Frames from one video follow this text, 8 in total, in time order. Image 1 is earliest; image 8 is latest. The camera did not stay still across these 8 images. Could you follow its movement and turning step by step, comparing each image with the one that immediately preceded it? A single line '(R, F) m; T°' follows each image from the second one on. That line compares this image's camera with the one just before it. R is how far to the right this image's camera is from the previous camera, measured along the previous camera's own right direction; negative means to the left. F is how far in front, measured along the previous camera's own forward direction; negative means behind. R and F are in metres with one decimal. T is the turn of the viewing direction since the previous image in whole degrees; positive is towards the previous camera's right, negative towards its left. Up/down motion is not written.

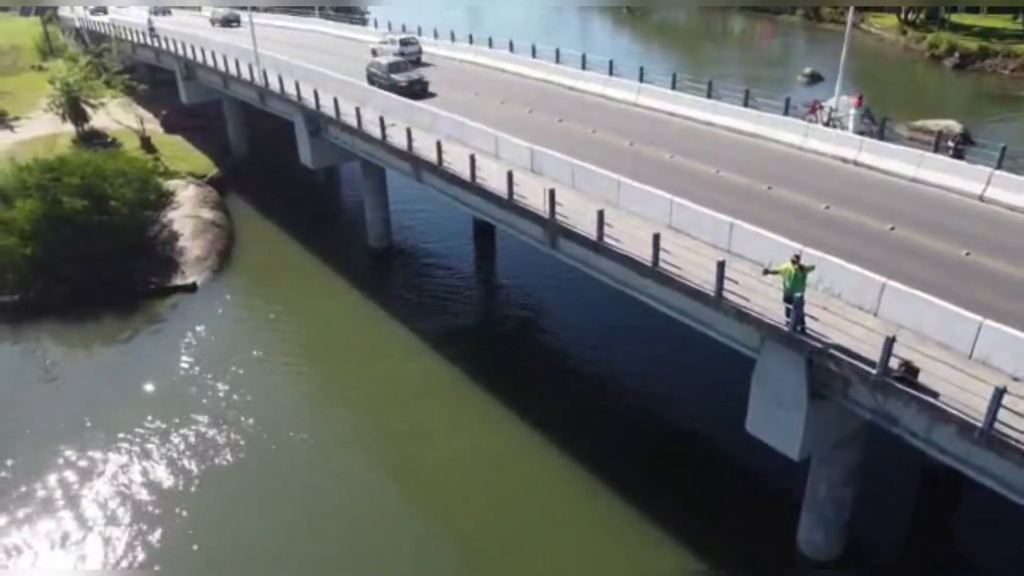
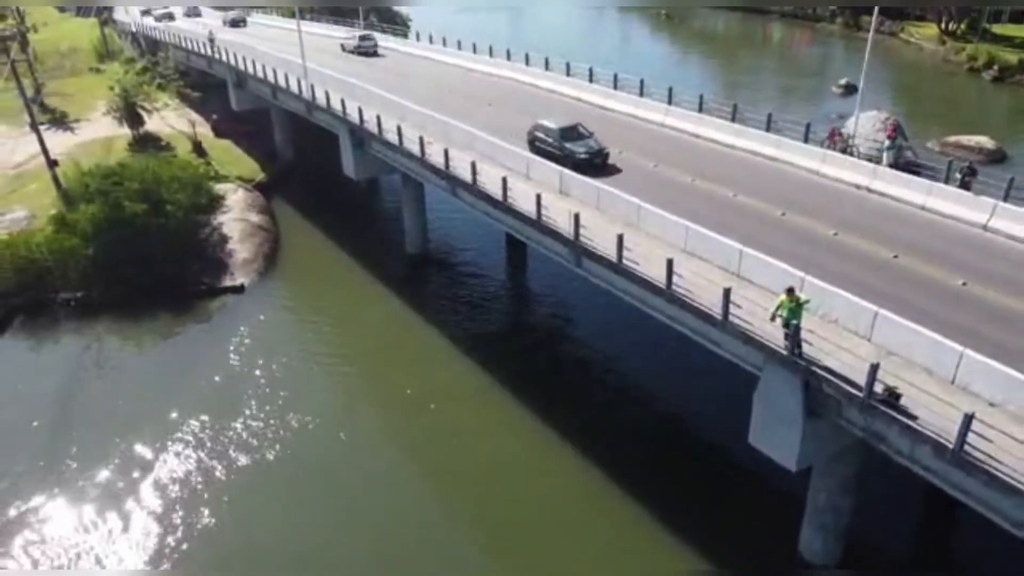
(+0.3, -1.7) m; -2°
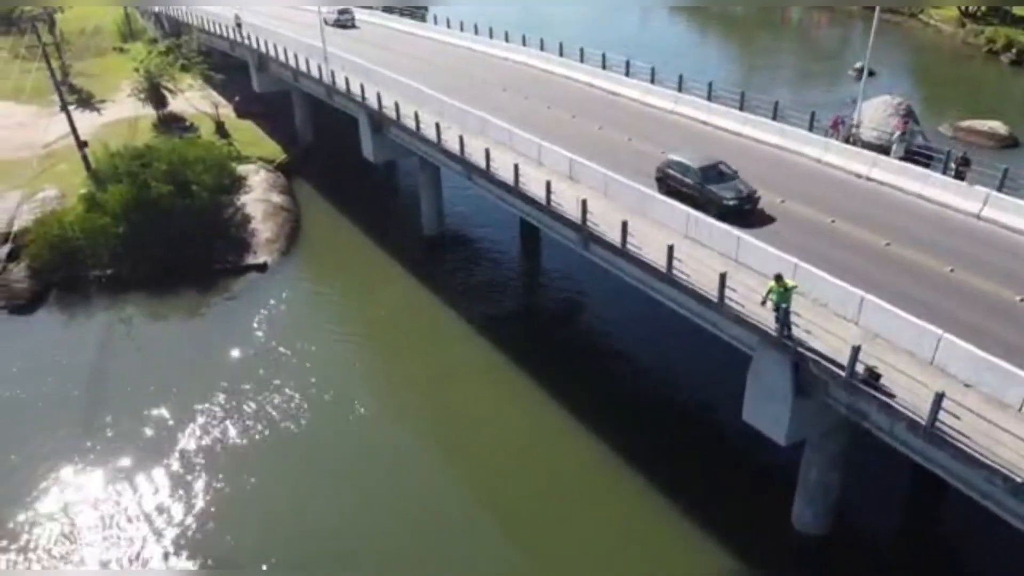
(+0.2, -1.3) m; -1°
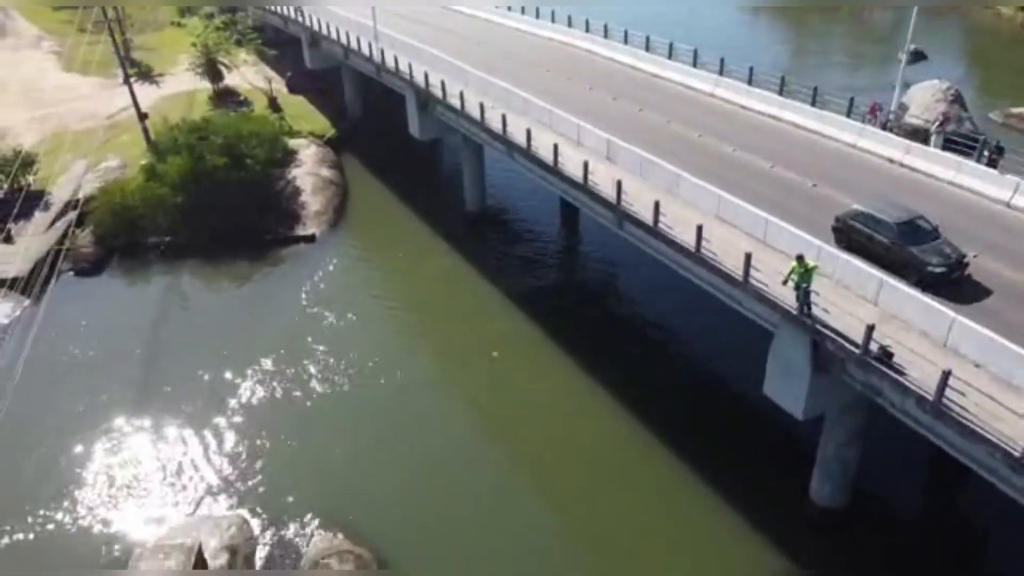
(+0.2, -1.2) m; -3°
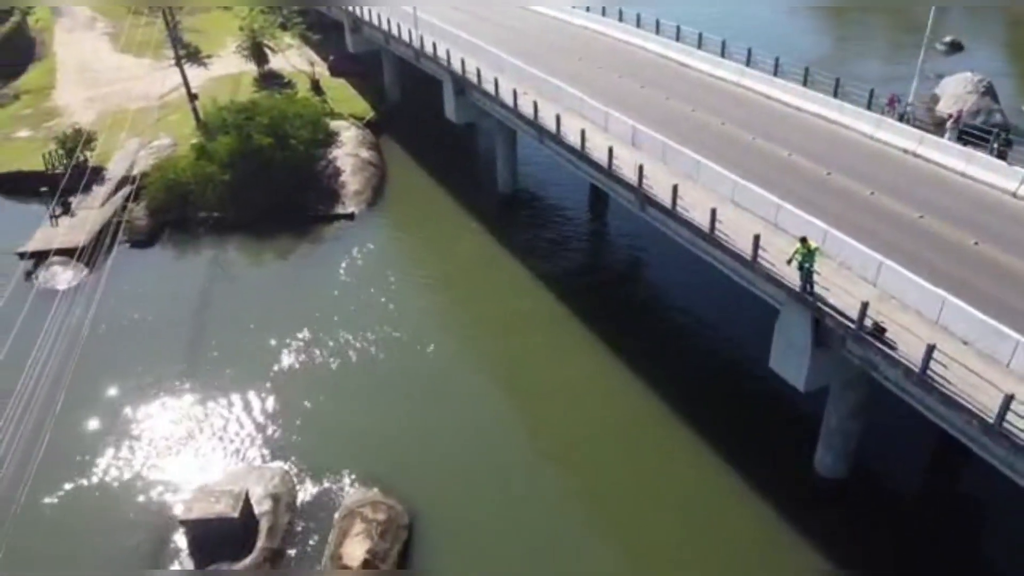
(+0.3, -1.8) m; -2°
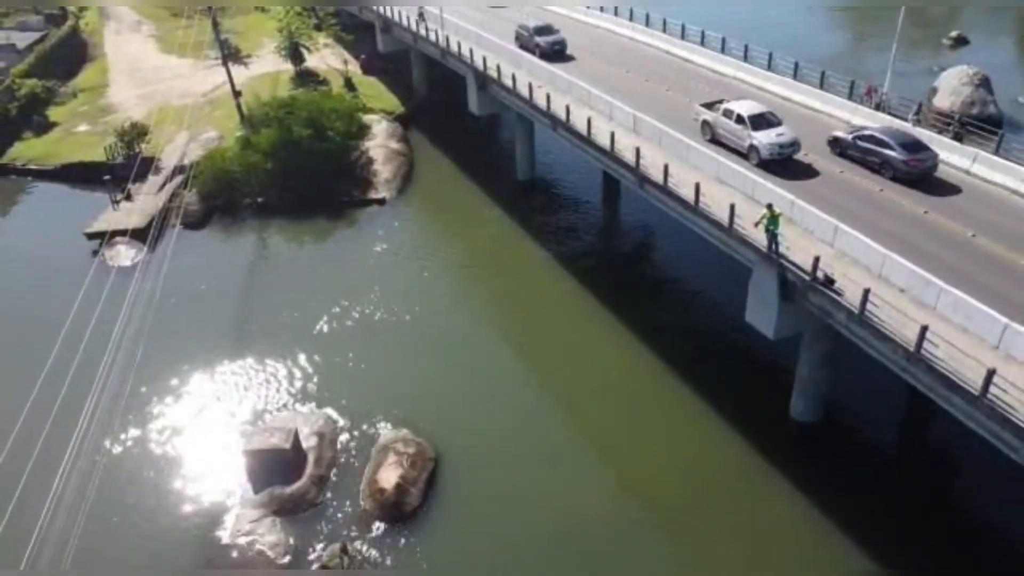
(+0.5, -3.9) m; -2°
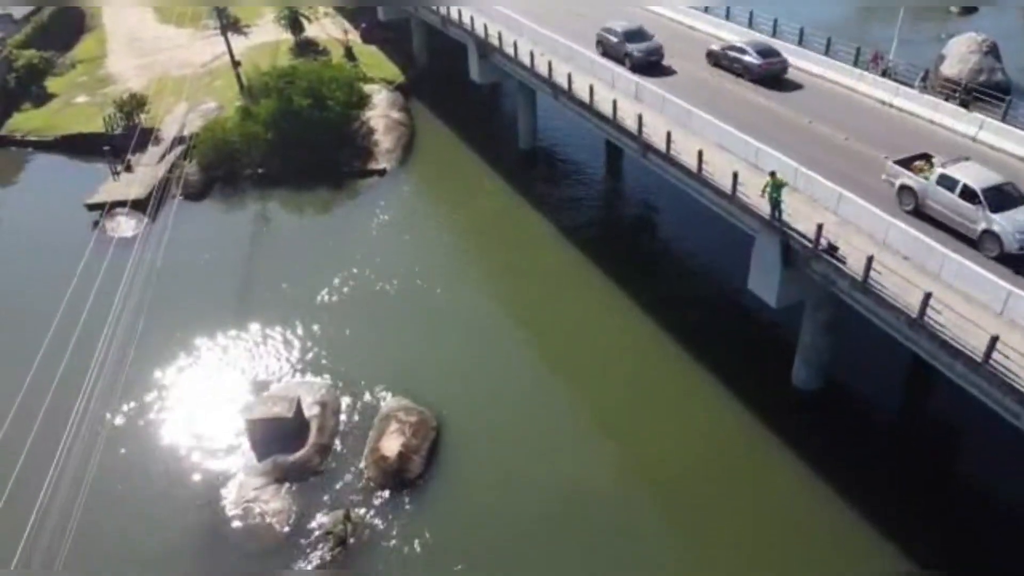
(+0.1, +0.1) m; 0°
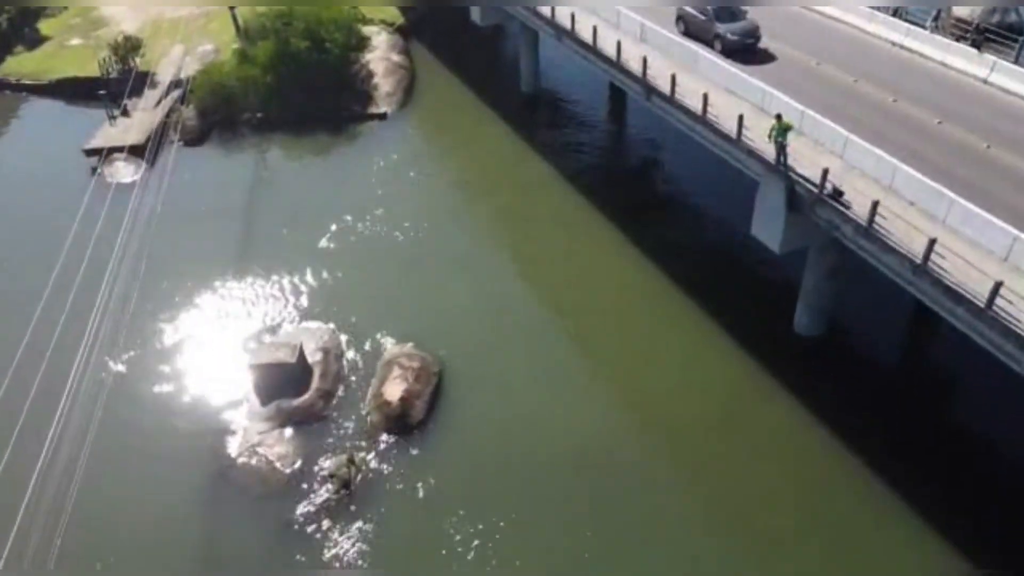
(0.0, +0.1) m; 0°
